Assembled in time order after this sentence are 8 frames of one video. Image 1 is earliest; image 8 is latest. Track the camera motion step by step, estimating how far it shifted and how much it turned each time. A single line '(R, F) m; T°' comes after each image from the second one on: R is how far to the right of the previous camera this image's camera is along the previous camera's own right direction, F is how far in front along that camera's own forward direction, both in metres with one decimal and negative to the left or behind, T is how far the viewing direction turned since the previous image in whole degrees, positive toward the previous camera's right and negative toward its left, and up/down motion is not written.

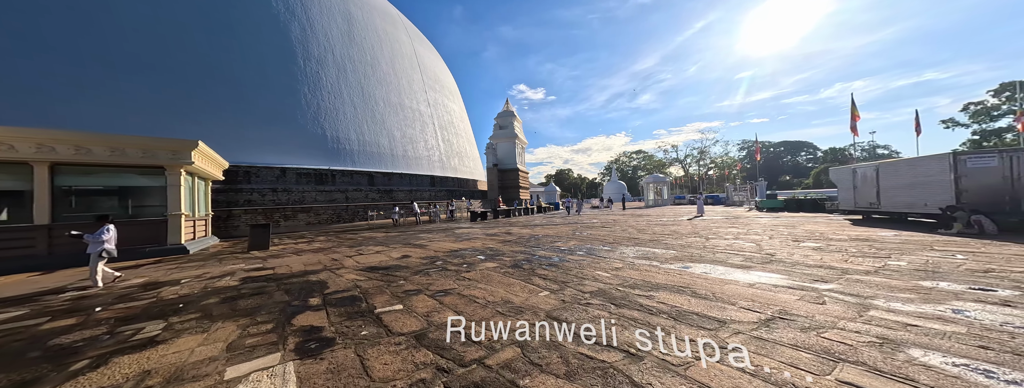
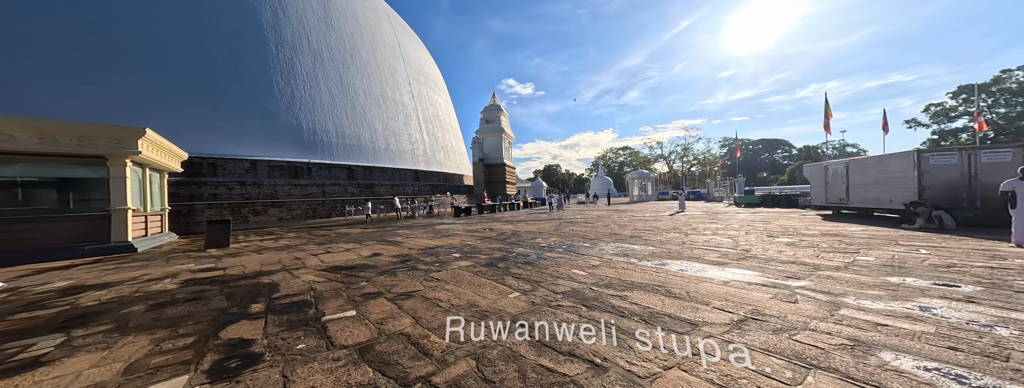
(+0.2, +0.2) m; +3°
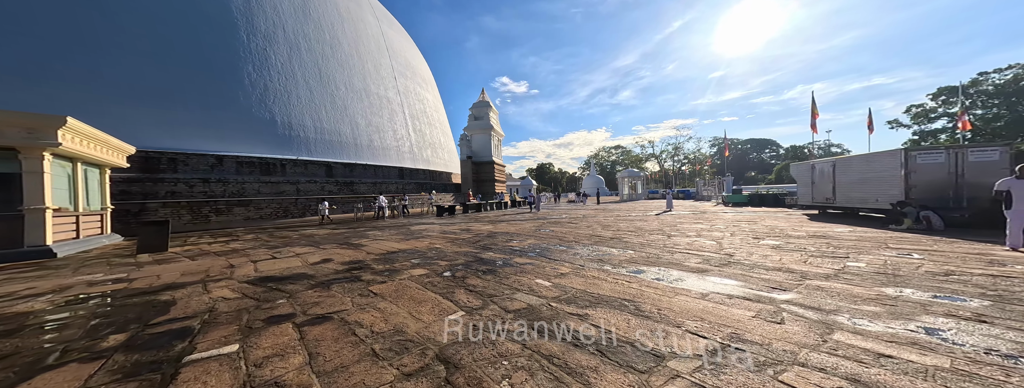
(+0.4, +0.5) m; +1°
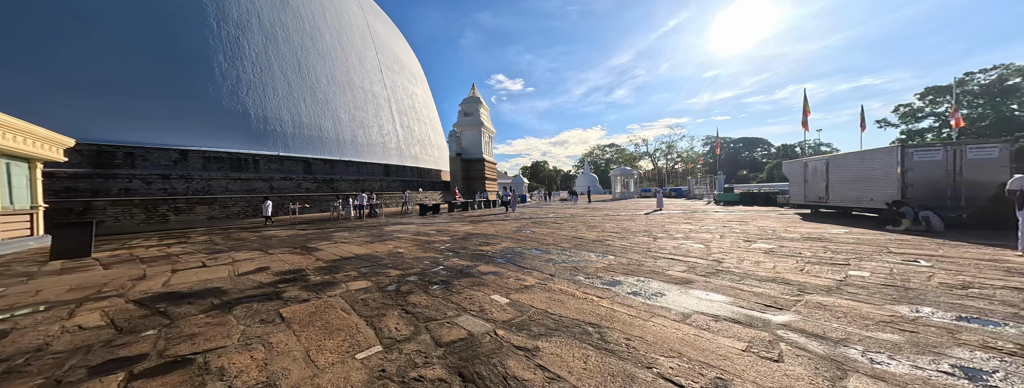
(+0.4, +0.5) m; +1°
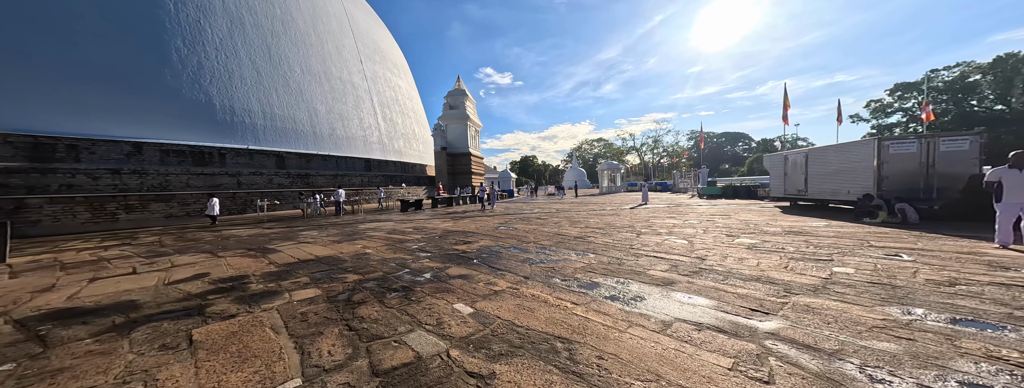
(+0.2, +0.3) m; +2°
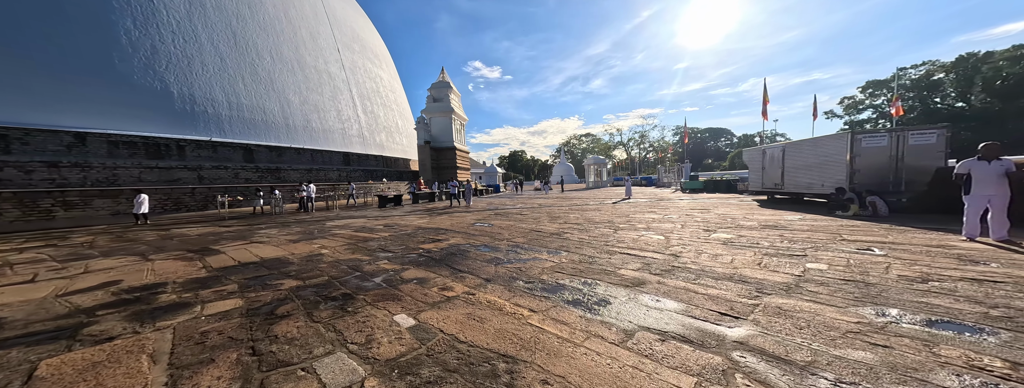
(+0.3, +0.3) m; +2°
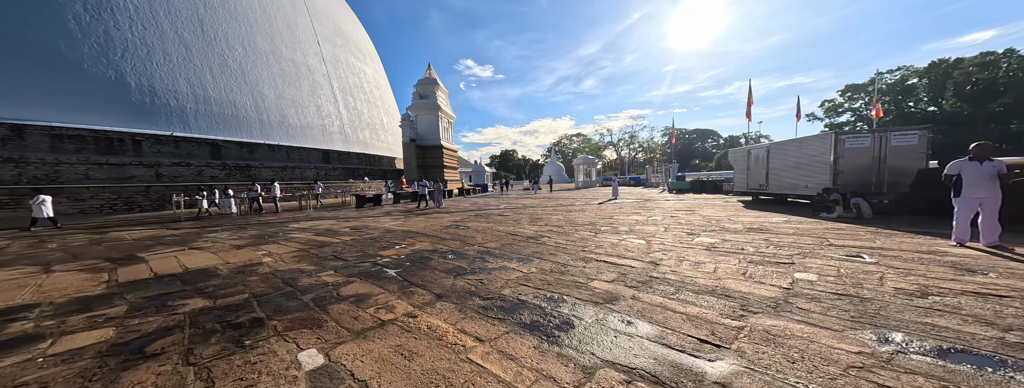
(+0.3, +0.4) m; +2°
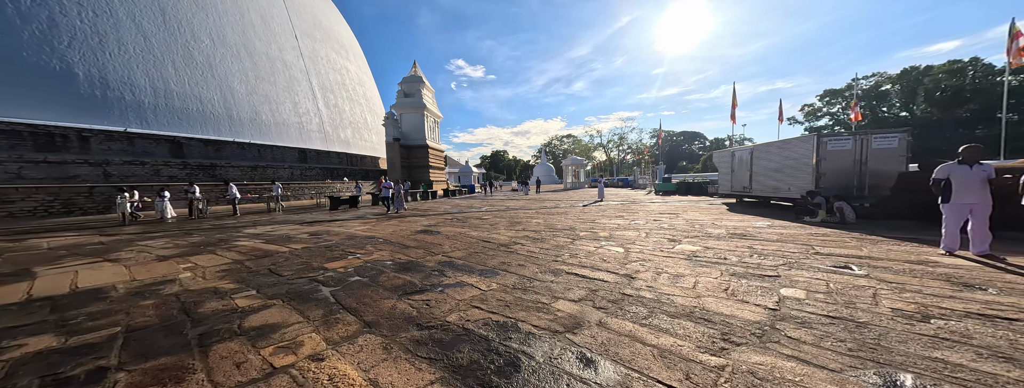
(+0.4, +0.4) m; +2°
